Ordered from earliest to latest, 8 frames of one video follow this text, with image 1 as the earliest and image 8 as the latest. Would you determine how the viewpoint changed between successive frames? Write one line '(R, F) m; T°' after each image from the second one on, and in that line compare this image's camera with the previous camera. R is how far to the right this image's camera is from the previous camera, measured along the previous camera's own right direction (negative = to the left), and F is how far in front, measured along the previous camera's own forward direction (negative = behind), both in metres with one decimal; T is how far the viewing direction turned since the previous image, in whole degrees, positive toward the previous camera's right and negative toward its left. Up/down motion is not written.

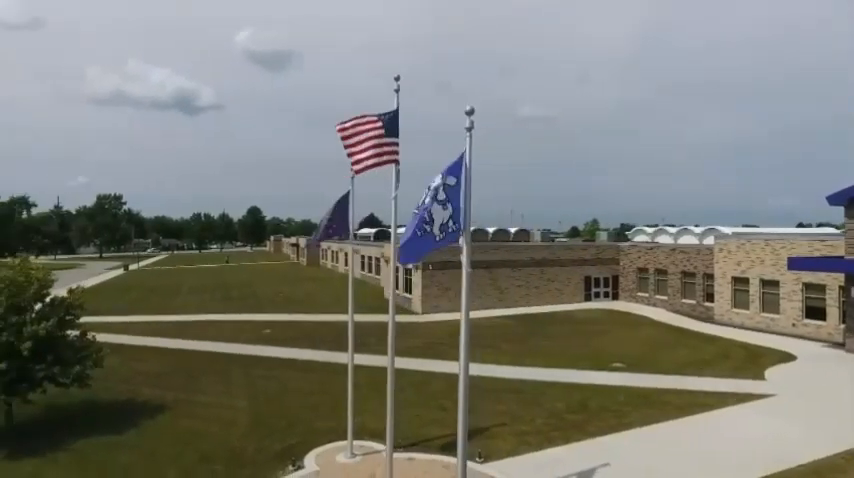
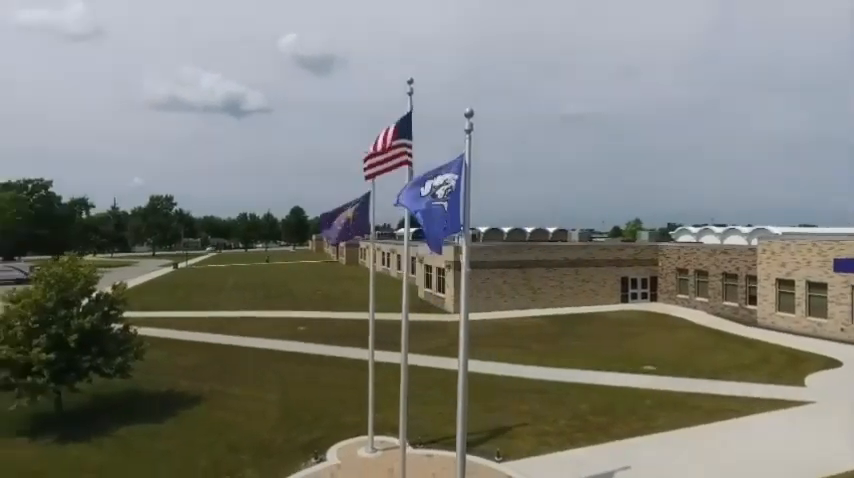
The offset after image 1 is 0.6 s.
(+0.6, -0.2) m; -4°
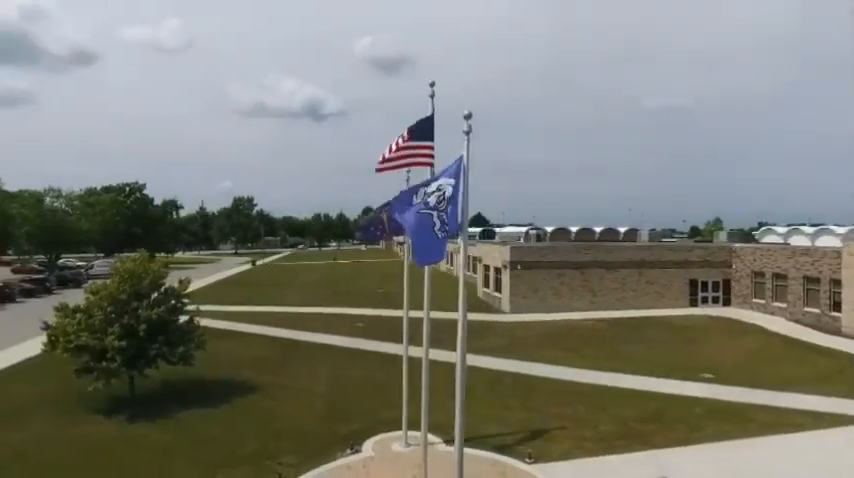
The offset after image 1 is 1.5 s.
(+1.0, -0.1) m; -8°
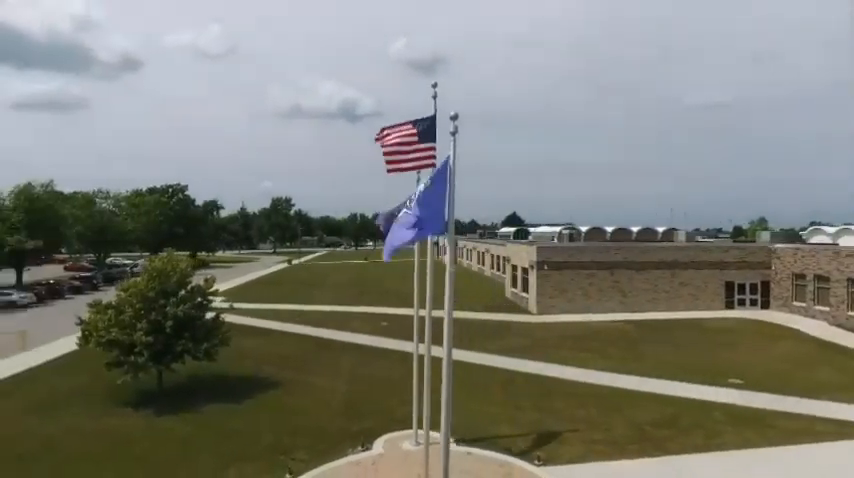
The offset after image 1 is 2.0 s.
(+0.7, 0.0) m; -4°
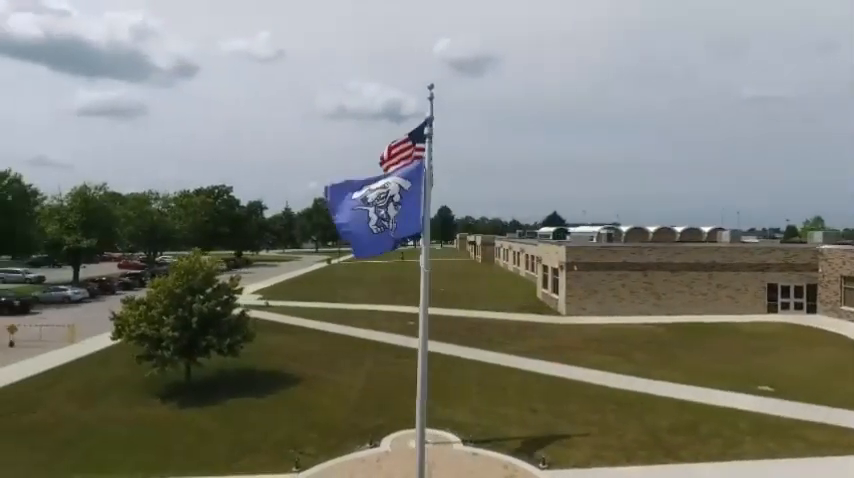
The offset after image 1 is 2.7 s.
(+0.9, 0.0) m; -5°
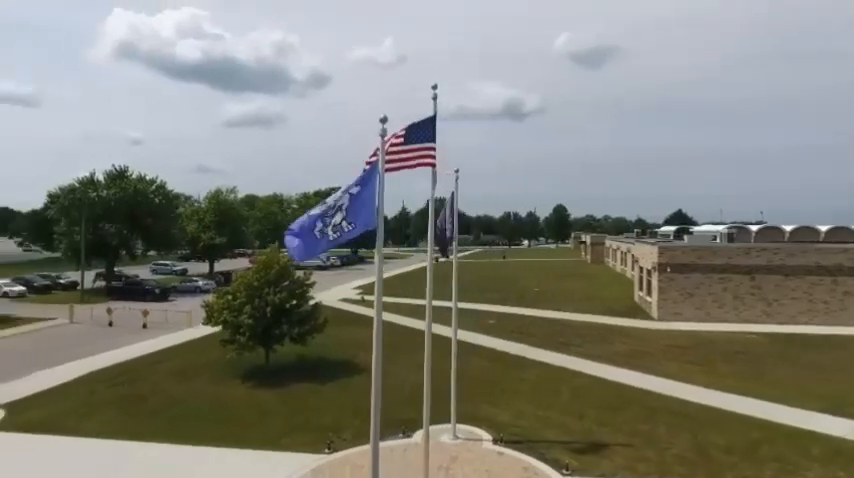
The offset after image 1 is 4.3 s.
(+2.4, 0.0) m; -13°
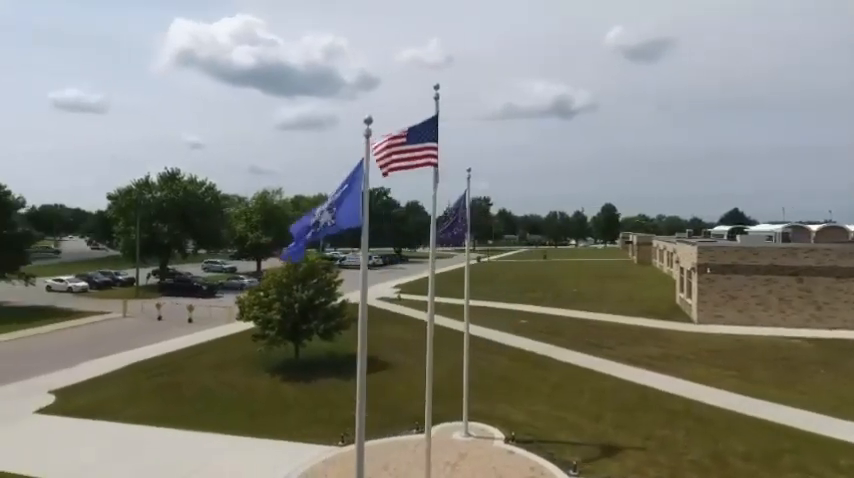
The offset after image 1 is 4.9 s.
(+1.0, -0.1) m; -5°
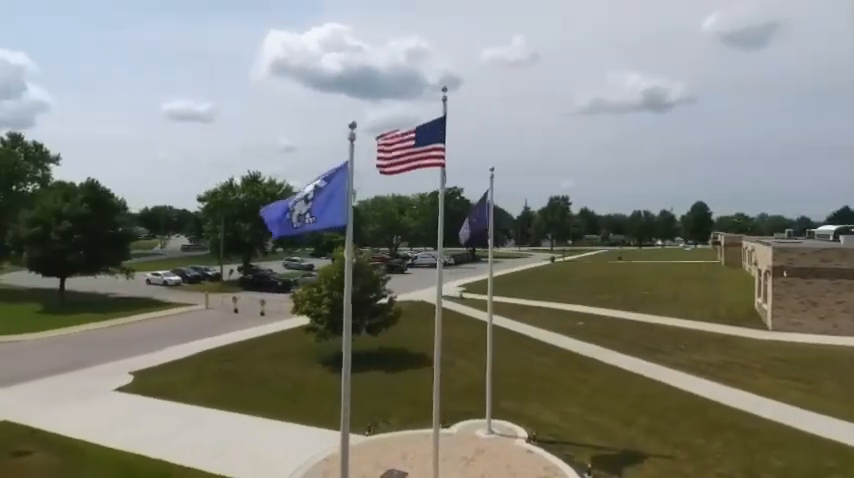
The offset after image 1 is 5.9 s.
(+1.6, -0.2) m; -9°
